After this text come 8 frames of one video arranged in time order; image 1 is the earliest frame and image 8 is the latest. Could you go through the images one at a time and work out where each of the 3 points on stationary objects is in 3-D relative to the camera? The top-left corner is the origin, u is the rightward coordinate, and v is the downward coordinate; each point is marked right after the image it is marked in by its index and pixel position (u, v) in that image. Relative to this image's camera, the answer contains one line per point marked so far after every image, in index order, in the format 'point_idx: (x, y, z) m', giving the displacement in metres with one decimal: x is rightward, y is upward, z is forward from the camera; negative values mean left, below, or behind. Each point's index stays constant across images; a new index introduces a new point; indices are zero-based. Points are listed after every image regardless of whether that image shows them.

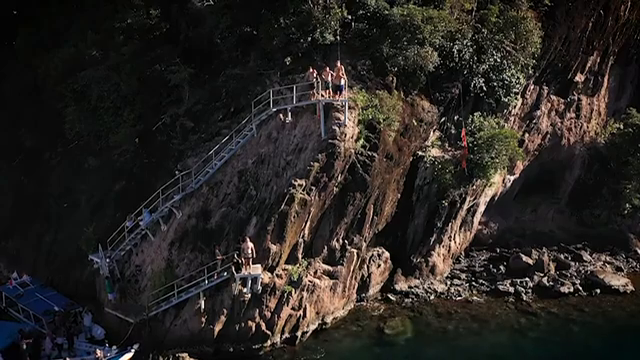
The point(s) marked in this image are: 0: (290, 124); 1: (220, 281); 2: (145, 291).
0: (-0.8, +1.6, +19.5) m
1: (-2.7, -2.6, +18.9) m
2: (-4.8, -3.0, +19.5) m
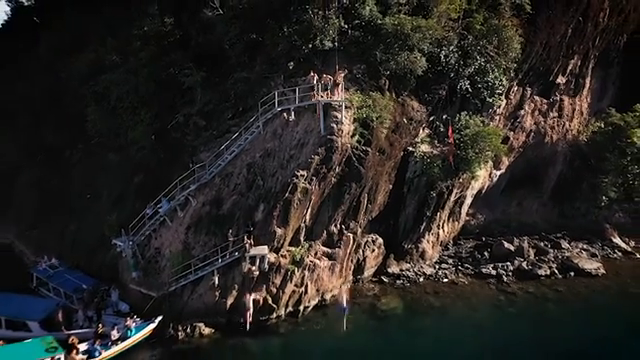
0: (-0.9, +1.8, +21.9) m
1: (-2.7, -2.4, +21.3) m
2: (-4.8, -2.7, +21.9) m
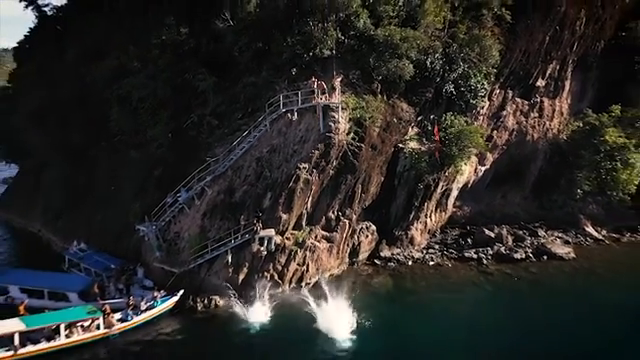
0: (-0.9, +2.1, +24.9) m
1: (-2.7, -2.1, +24.4) m
2: (-4.8, -2.5, +24.9) m
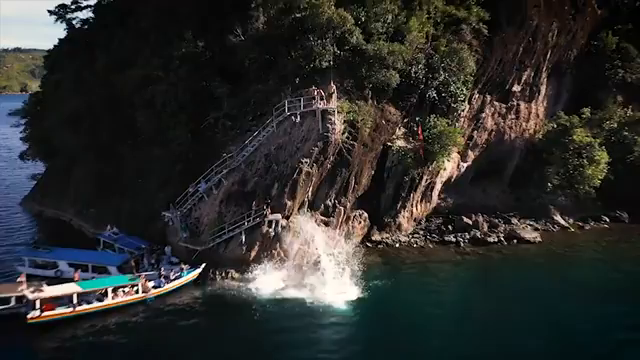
0: (-0.9, +2.4, +29.4) m
1: (-2.7, -1.8, +28.8) m
2: (-4.9, -2.2, +29.4) m
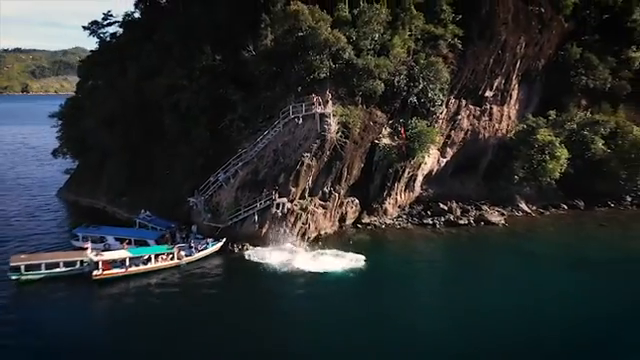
0: (-1.0, +2.8, +35.8) m
1: (-2.8, -1.3, +35.2) m
2: (-5.0, -1.7, +35.8) m
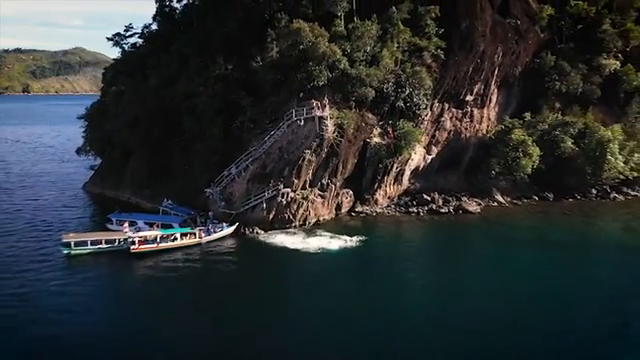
0: (-1.1, +3.2, +41.7) m
1: (-2.9, -0.9, +41.1) m
2: (-5.0, -1.3, +41.7) m
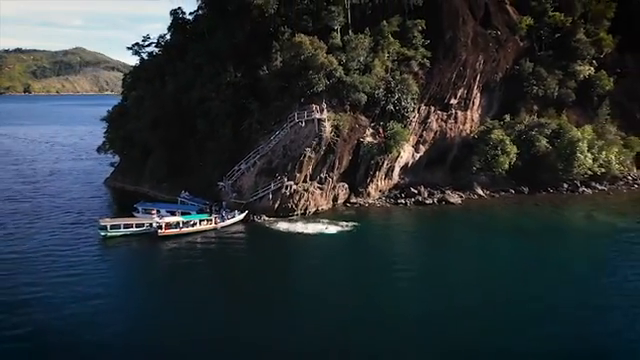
0: (-1.1, +3.6, +47.7) m
1: (-2.9, -0.6, +47.1) m
2: (-5.1, -0.9, +47.6) m
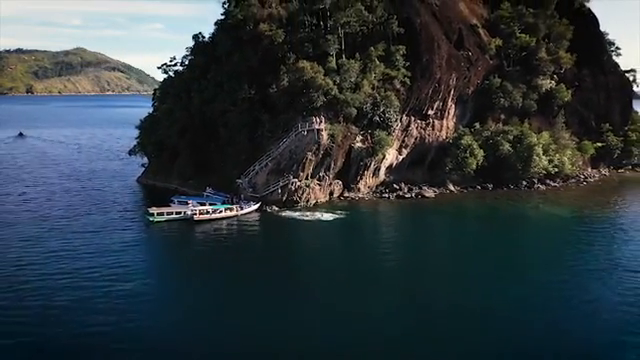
0: (-1.2, +3.8, +59.3) m
1: (-3.0, -0.4, +58.8) m
2: (-5.2, -0.8, +59.3) m
